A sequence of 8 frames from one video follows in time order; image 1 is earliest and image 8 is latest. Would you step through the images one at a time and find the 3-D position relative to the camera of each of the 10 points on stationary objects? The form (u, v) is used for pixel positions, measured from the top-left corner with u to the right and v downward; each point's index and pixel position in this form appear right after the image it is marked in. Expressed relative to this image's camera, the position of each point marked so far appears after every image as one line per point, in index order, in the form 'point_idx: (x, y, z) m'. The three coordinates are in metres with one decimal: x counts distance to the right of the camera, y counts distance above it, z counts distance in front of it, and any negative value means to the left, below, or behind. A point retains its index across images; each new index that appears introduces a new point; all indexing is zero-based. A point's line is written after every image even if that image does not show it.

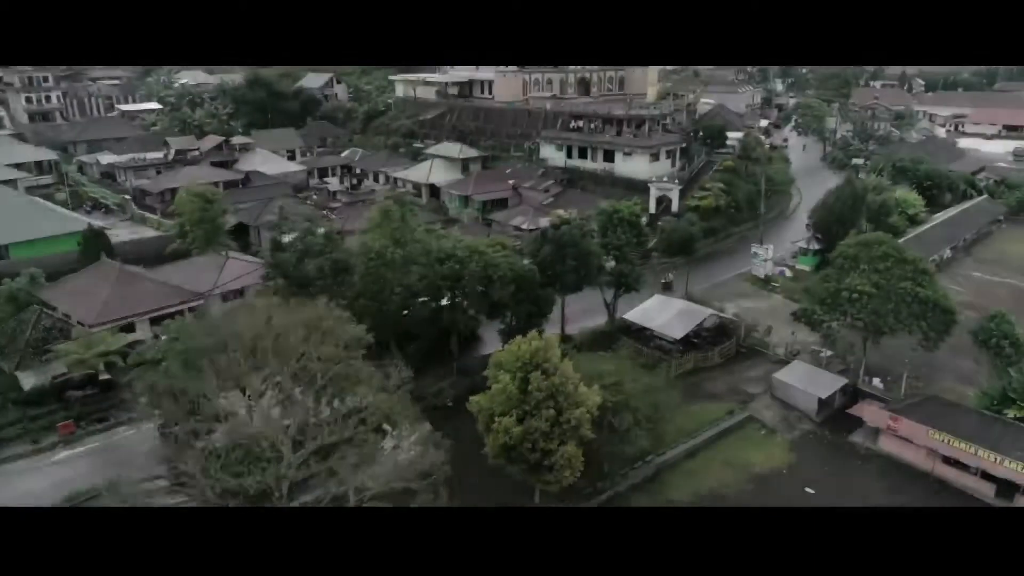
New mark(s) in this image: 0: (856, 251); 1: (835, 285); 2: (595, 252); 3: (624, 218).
0: (+2.7, +0.3, +5.7) m
1: (+2.5, 0.0, +5.7) m
2: (+0.7, +0.3, +6.0) m
3: (+1.0, +0.6, +6.4) m
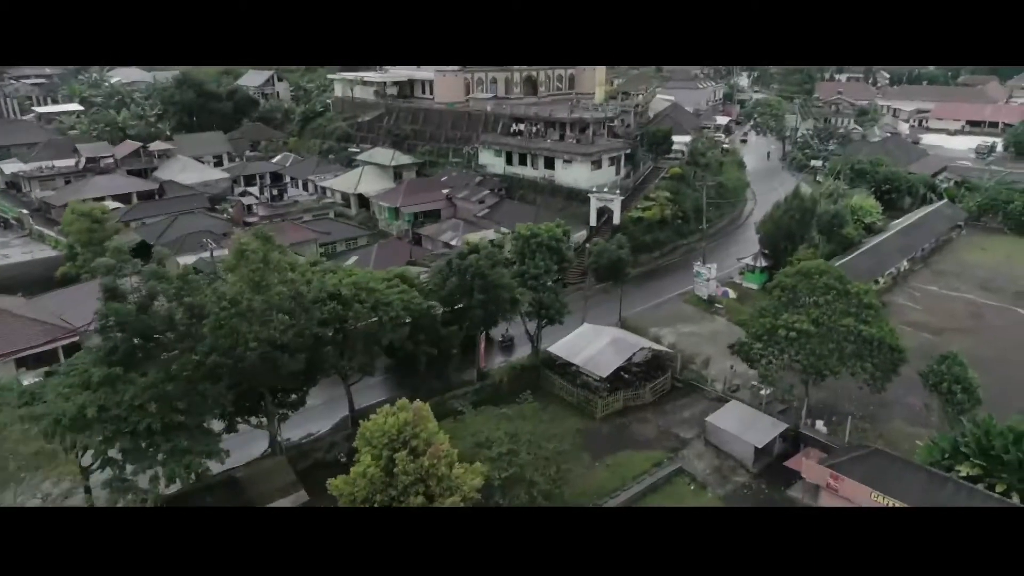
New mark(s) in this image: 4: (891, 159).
0: (+2.0, 0.0, +5.1) m
1: (+1.8, -0.2, +5.1) m
2: (0.0, 0.0, +5.4) m
3: (+0.2, +0.4, +5.8) m
4: (+6.7, +2.3, +12.6) m
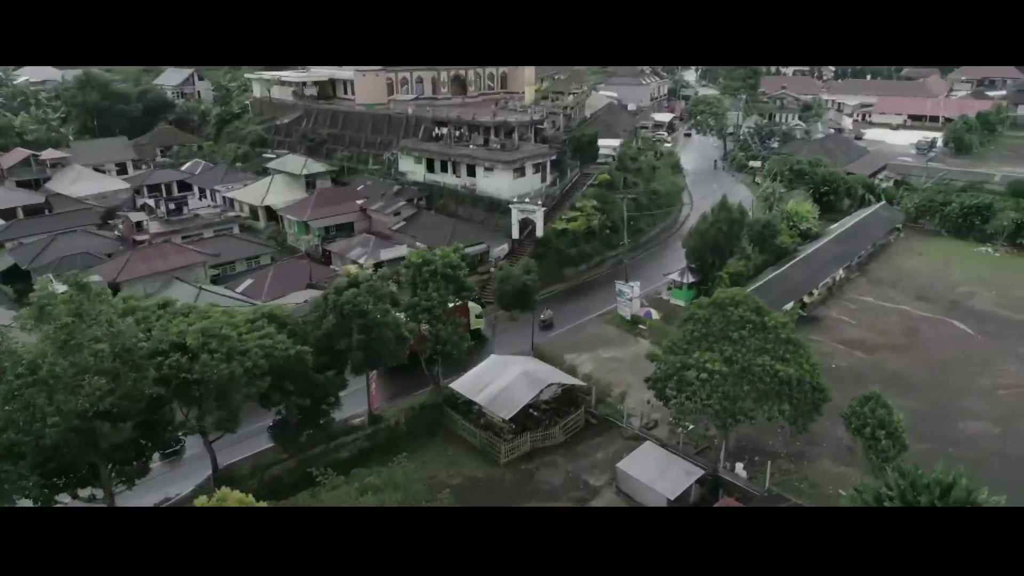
0: (+1.3, -0.2, +4.6) m
1: (+1.1, -0.4, +4.6) m
2: (-0.8, -0.2, +4.8) m
3: (-0.6, +0.1, +5.2) m
4: (+5.5, +2.2, +12.3) m
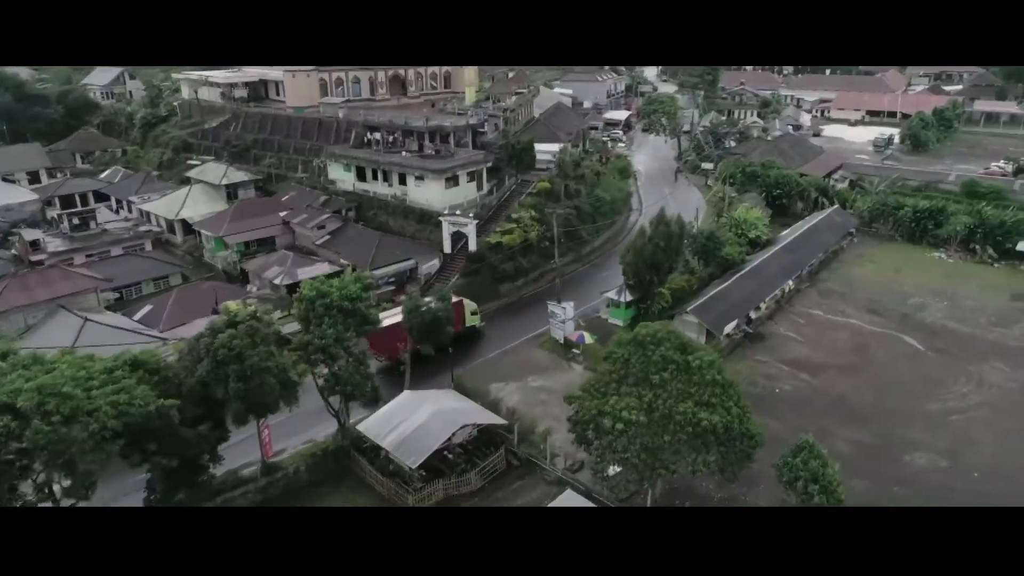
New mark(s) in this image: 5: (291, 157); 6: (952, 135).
0: (+0.7, -0.4, +4.1) m
1: (+0.5, -0.6, +4.1) m
2: (-1.4, -0.4, +4.2) m
3: (-1.2, -0.1, +4.6) m
4: (+4.6, +2.1, +12.0) m
5: (-3.0, +1.8, +9.6) m
6: (+9.8, +3.4, +15.8) m
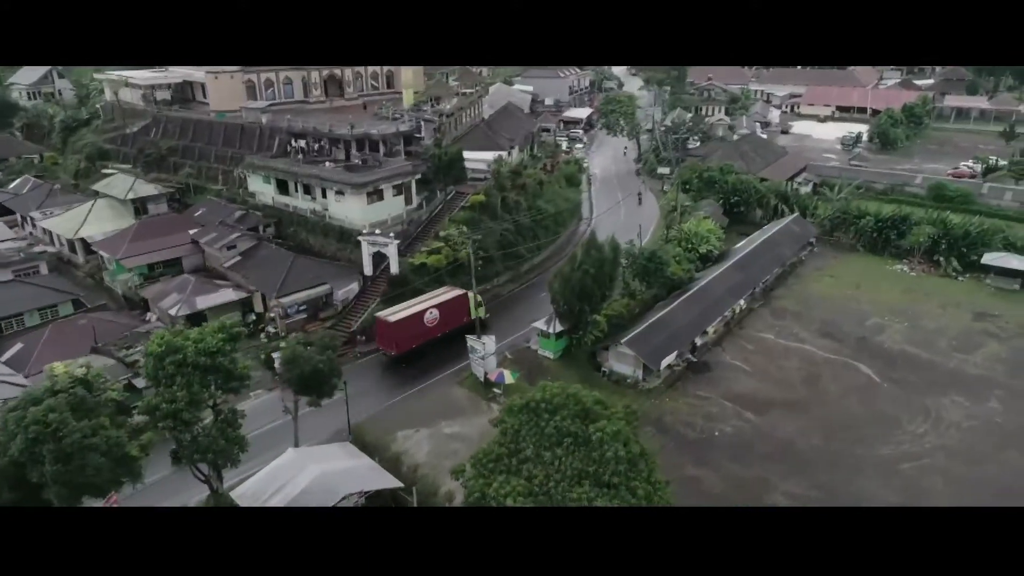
0: (0.0, -0.7, +3.5) m
1: (-0.1, -0.9, +3.5) m
2: (-2.0, -0.8, +3.6) m
3: (-1.8, -0.4, +4.0) m
4: (+3.7, +2.0, +11.4) m
5: (-3.8, +1.5, +8.9) m
6: (+8.9, +3.4, +15.3) m
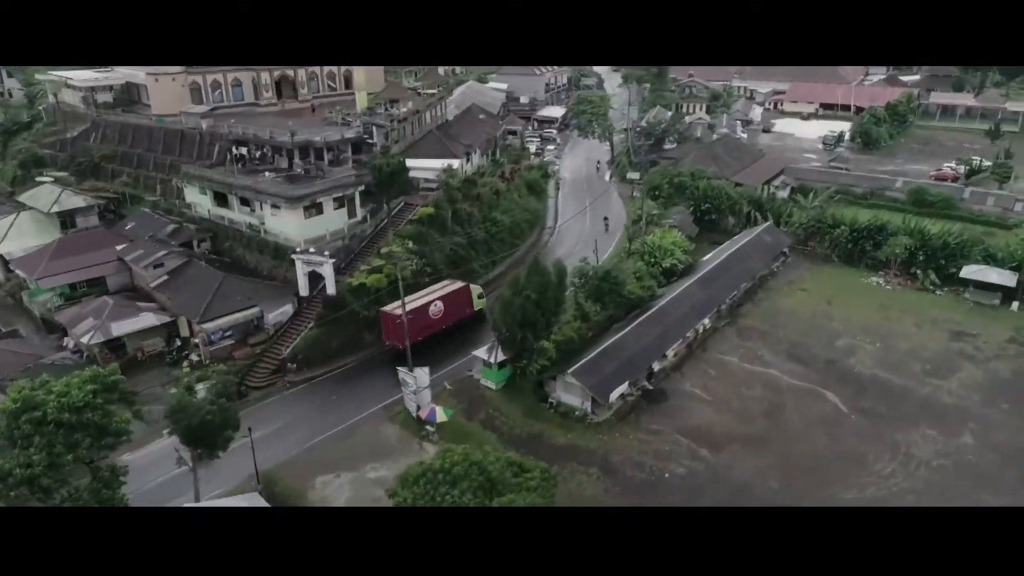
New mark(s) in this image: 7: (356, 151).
0: (-0.4, -0.9, +3.1) m
1: (-0.6, -1.2, +3.0) m
2: (-2.5, -1.0, +3.1) m
3: (-2.3, -0.6, +3.5) m
4: (+3.2, +1.9, +11.0) m
5: (-4.3, +1.3, +8.4) m
6: (+8.3, +3.3, +14.9) m
7: (-1.8, +1.6, +8.2) m
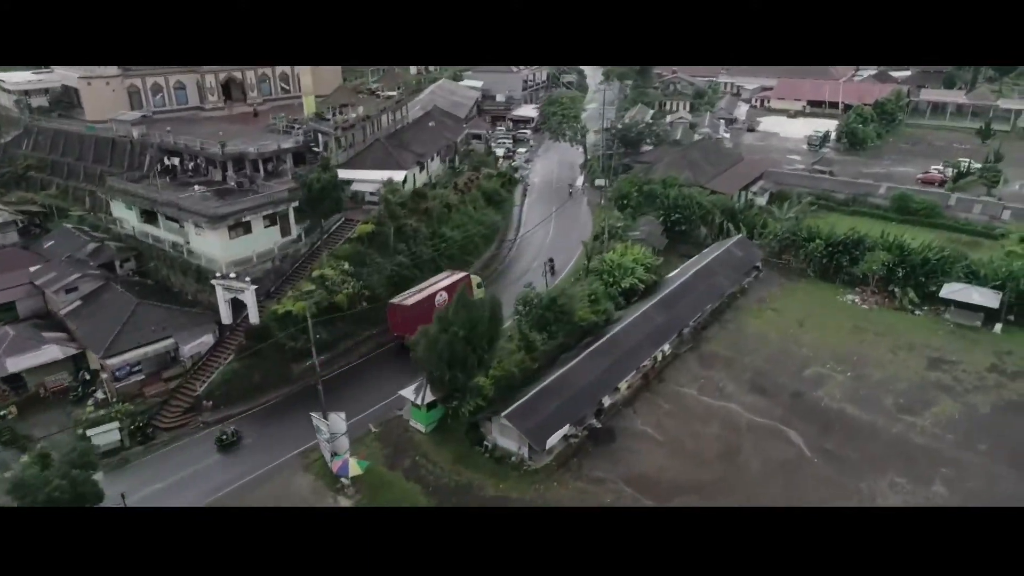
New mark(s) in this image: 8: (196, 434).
0: (-0.9, -1.2, +2.6) m
1: (-1.1, -1.4, +2.6) m
2: (-3.0, -1.3, +2.6) m
3: (-2.8, -0.9, +3.0) m
4: (+2.6, +1.7, +10.5) m
5: (-4.8, +1.1, +7.9) m
6: (+7.7, +3.2, +14.4) m
7: (-2.3, +1.4, +7.6) m
8: (-2.4, -1.1, +5.4) m
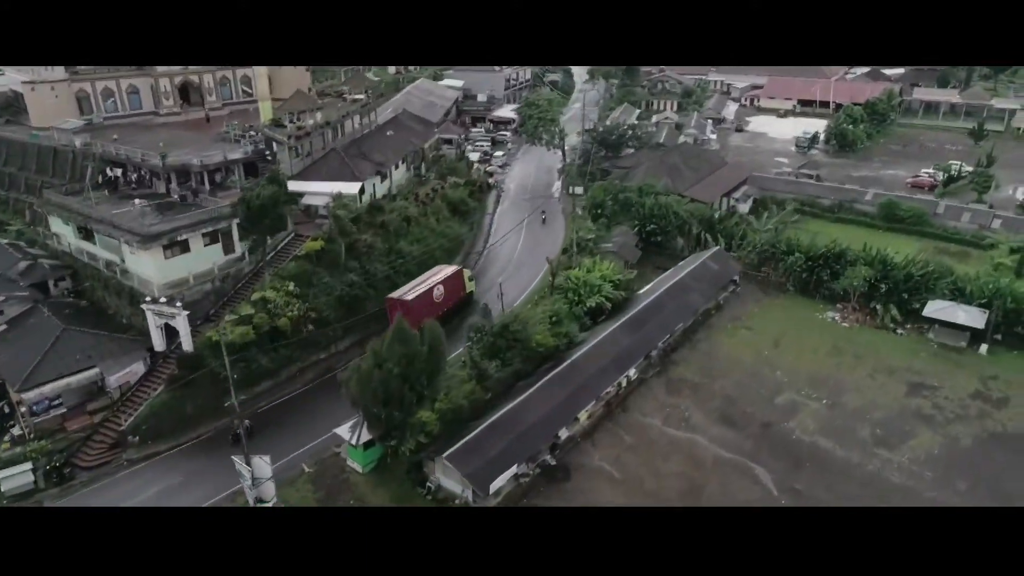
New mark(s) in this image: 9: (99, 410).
0: (-1.3, -1.4, +2.2) m
1: (-1.5, -1.7, +2.2) m
2: (-3.4, -1.5, +2.2) m
3: (-3.1, -1.1, +2.6) m
4: (+2.2, +1.5, +10.1) m
5: (-5.2, +0.9, +7.5) m
6: (+7.3, +3.1, +14.0) m
7: (-2.7, +1.2, +7.3) m
8: (-2.8, -1.3, +5.0) m
9: (-3.1, -0.9, +5.3) m
